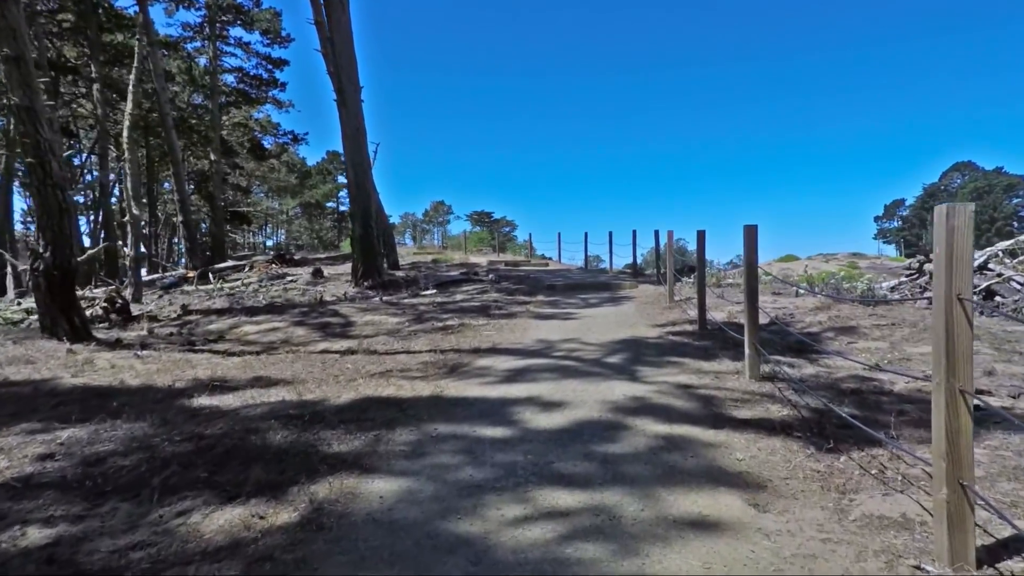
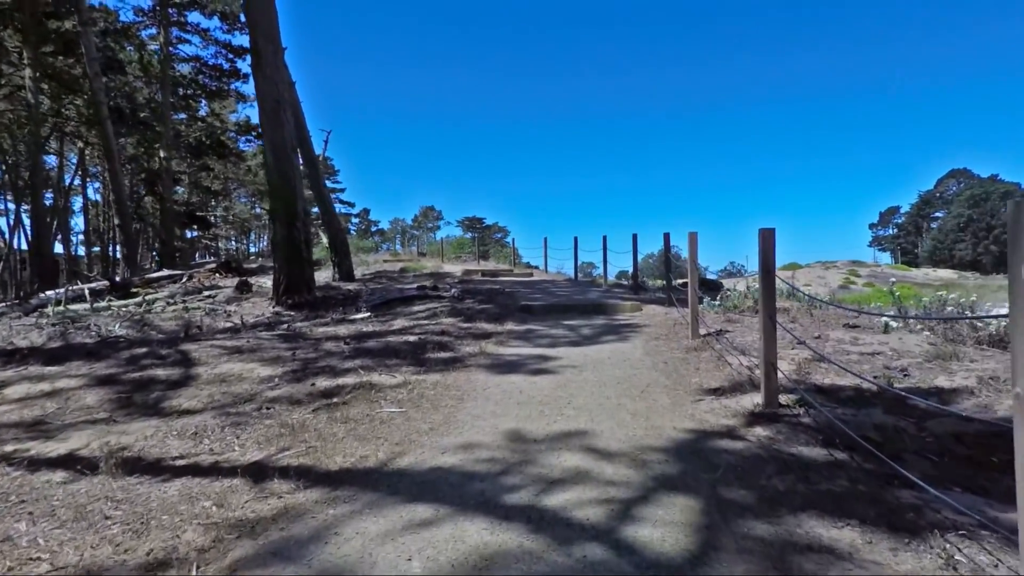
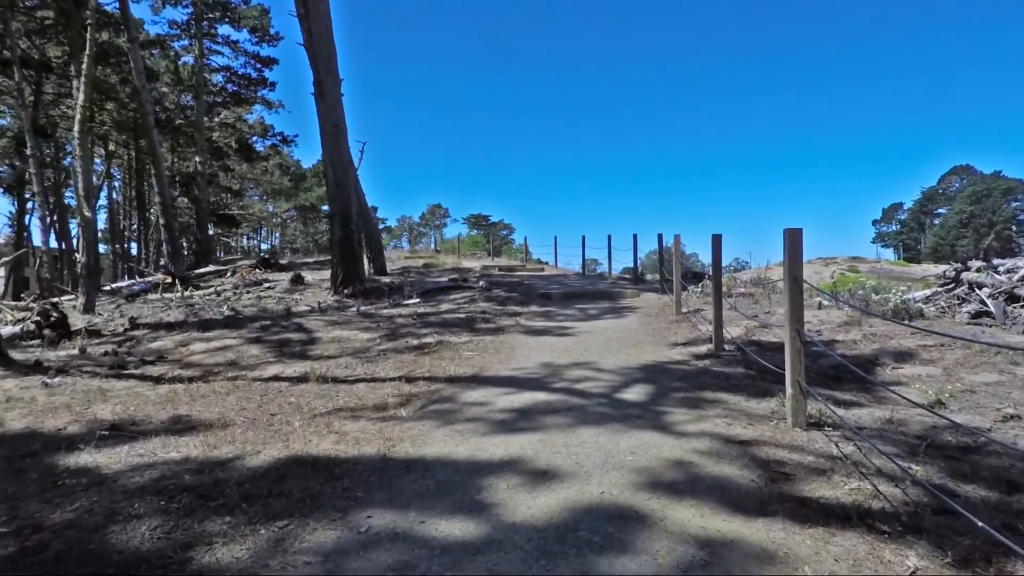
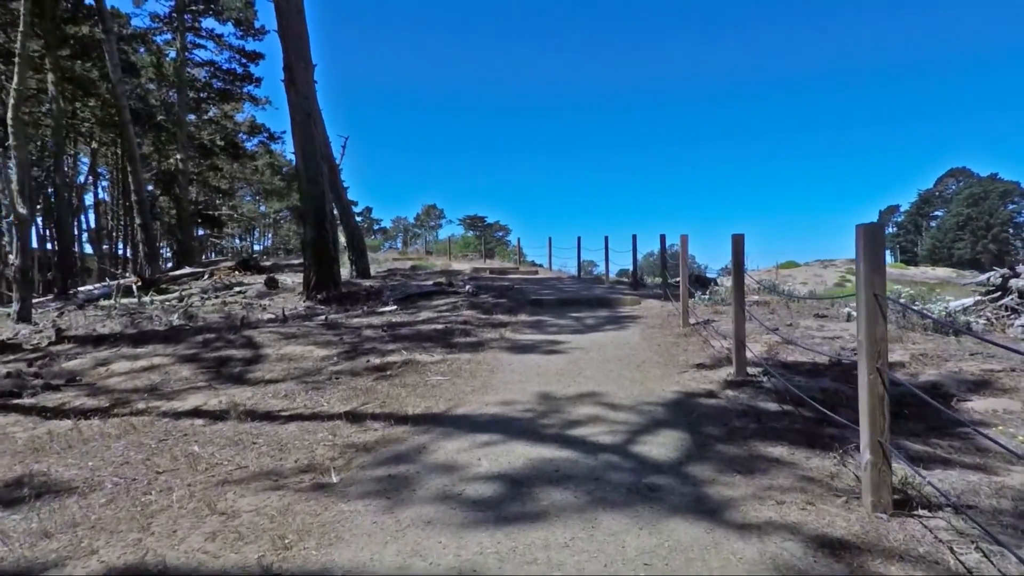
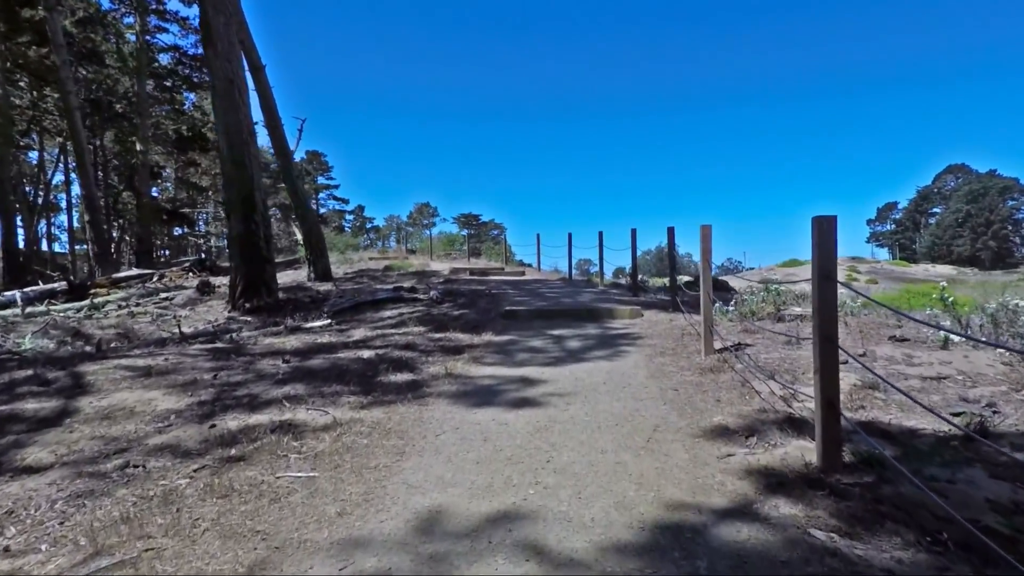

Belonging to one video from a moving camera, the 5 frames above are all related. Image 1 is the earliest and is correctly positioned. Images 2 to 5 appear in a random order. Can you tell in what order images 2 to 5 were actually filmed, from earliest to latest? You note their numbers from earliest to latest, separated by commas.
3, 4, 2, 5
